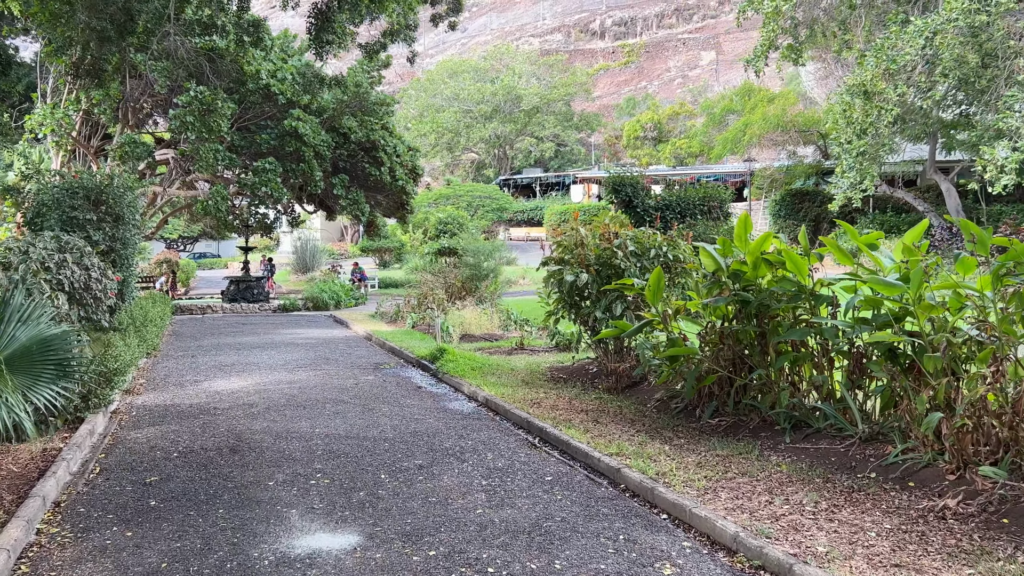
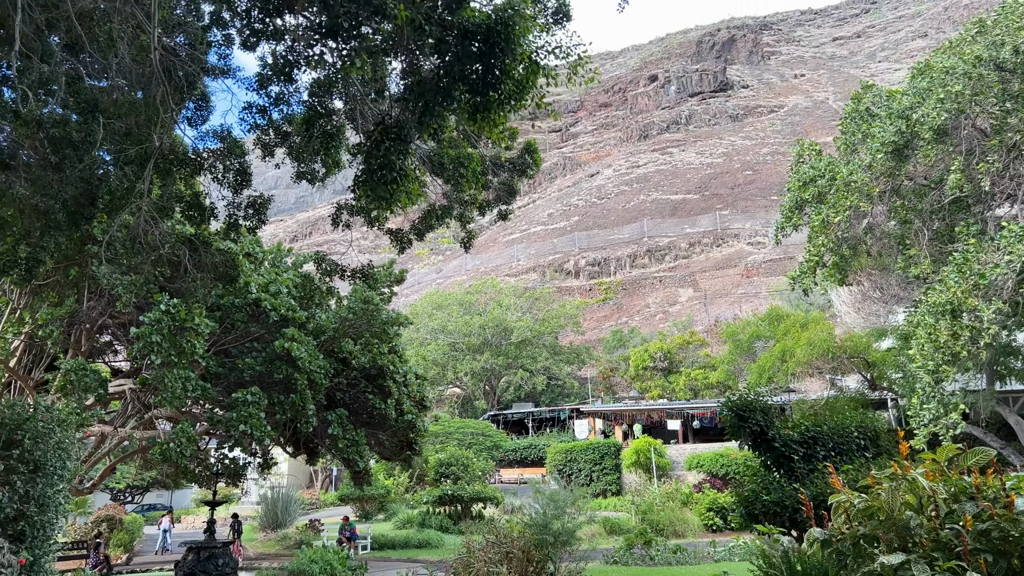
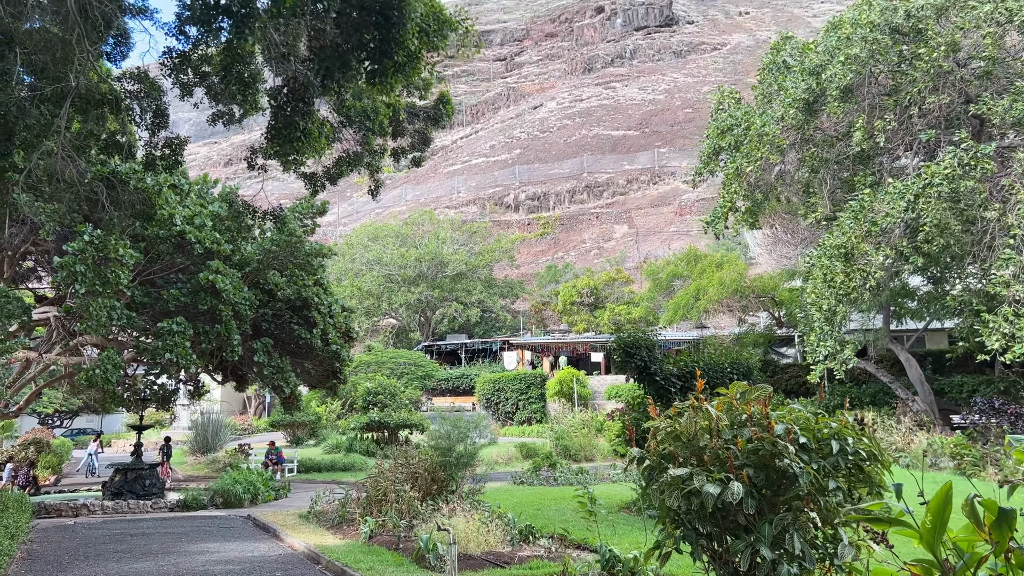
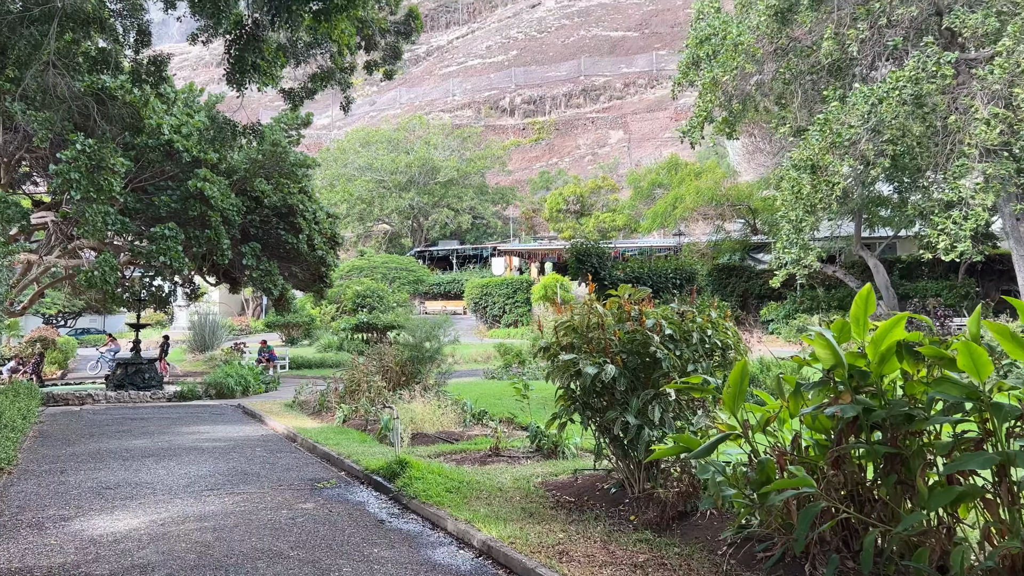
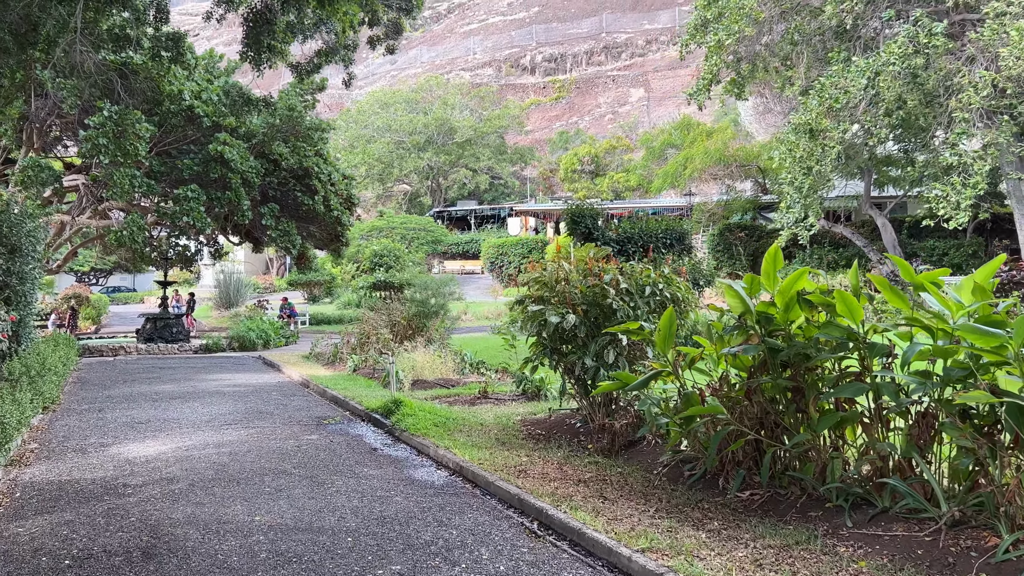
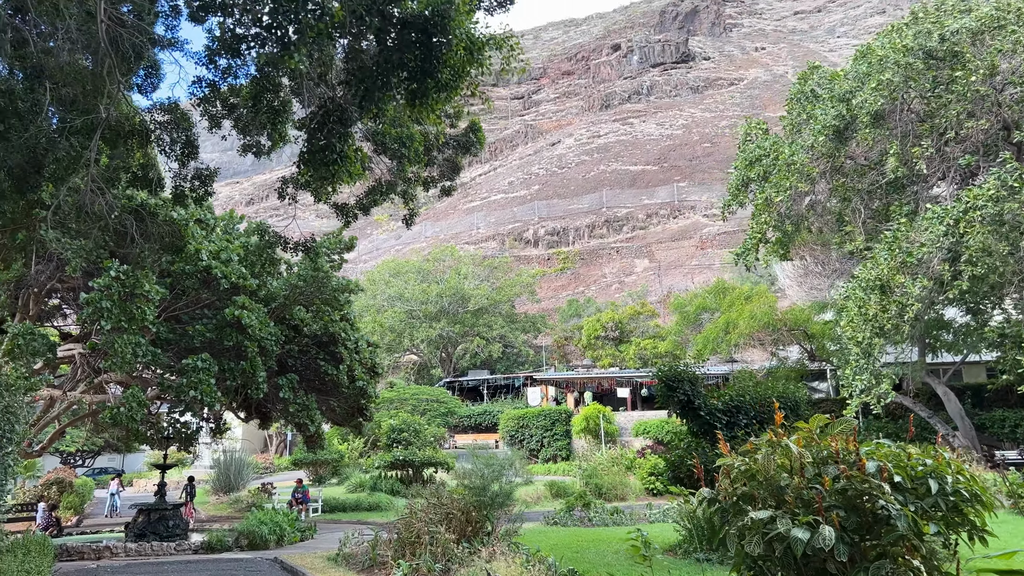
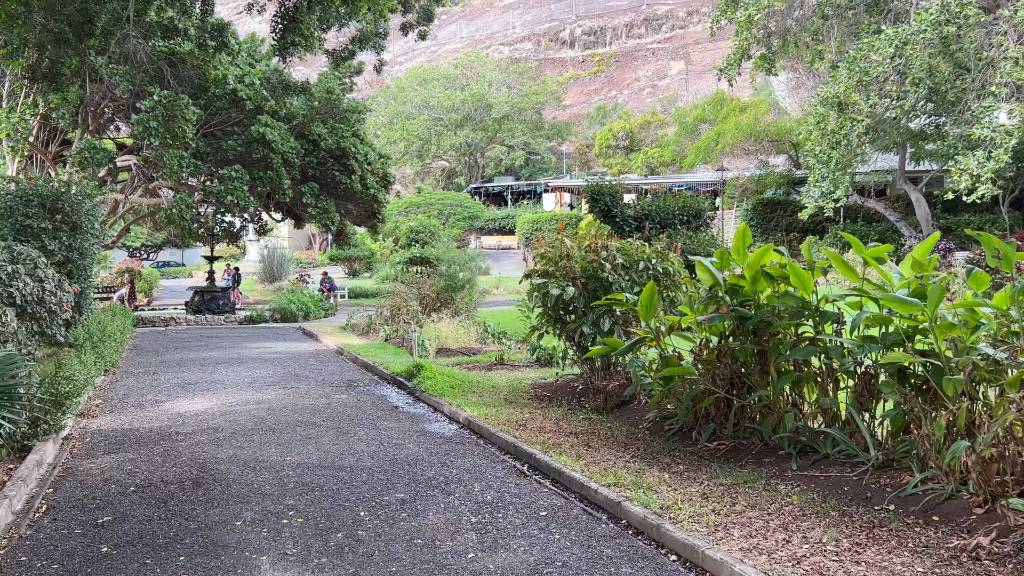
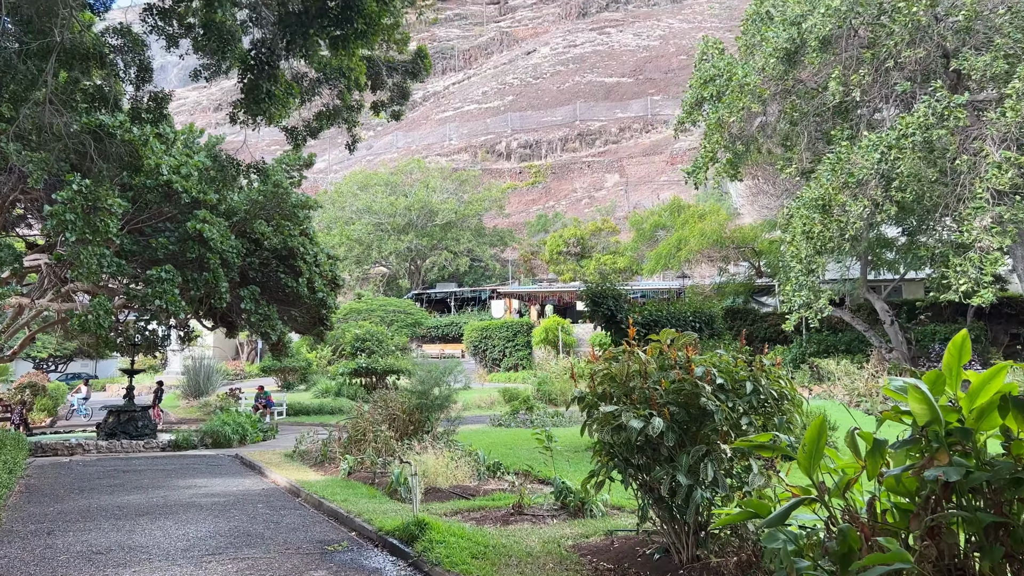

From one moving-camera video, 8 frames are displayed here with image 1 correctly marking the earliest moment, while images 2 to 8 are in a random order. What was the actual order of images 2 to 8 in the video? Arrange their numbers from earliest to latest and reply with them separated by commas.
7, 5, 4, 8, 3, 6, 2
